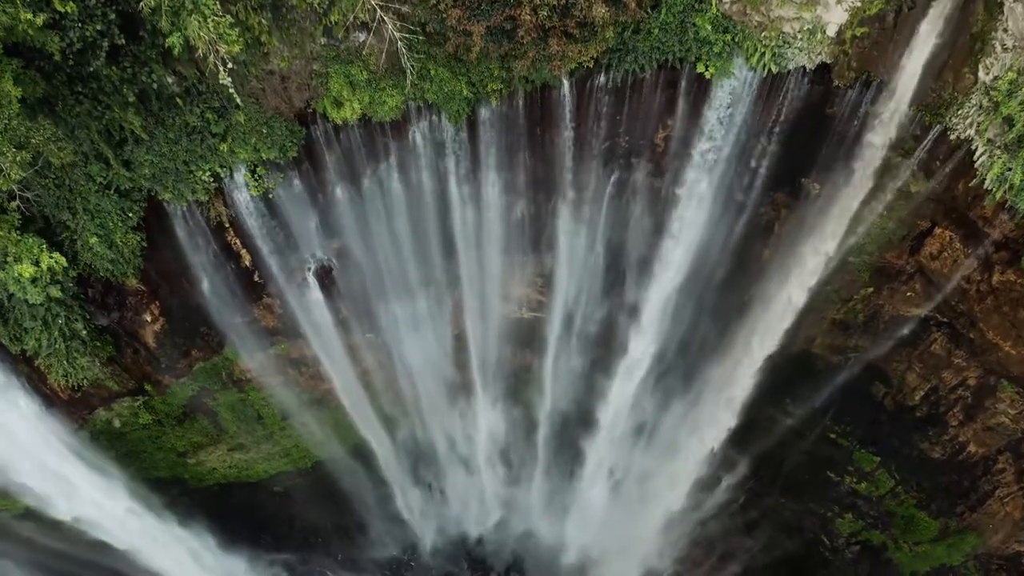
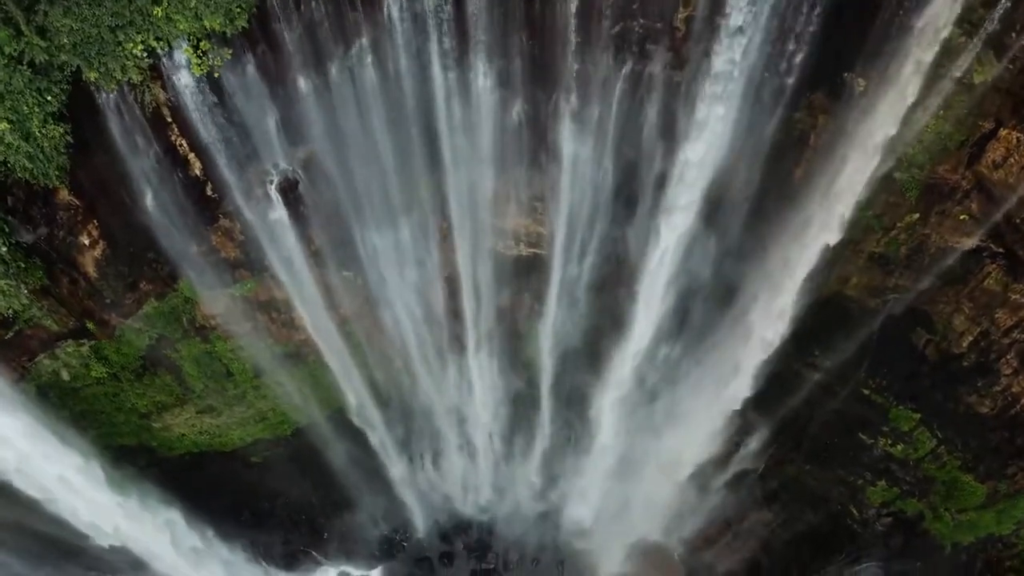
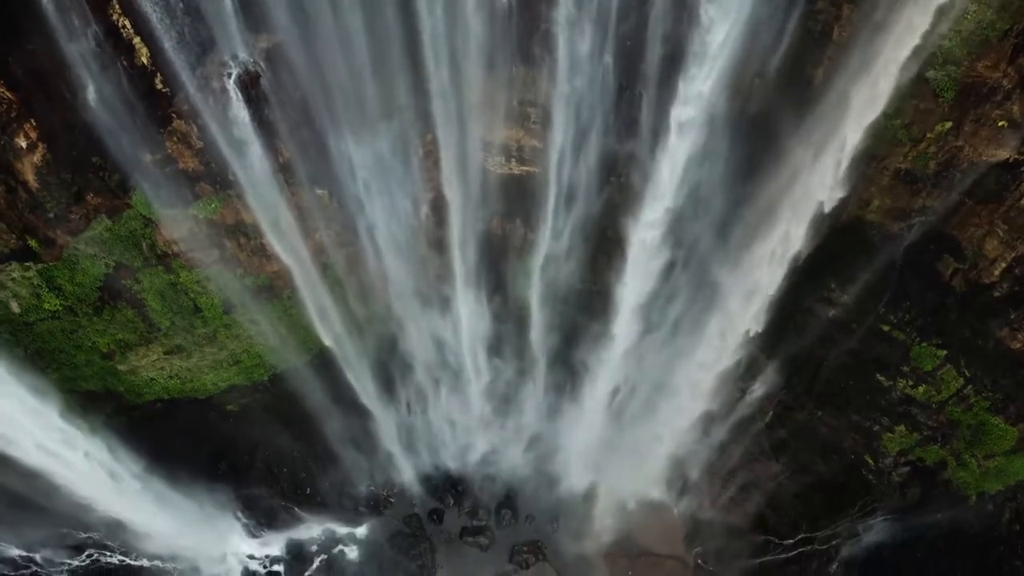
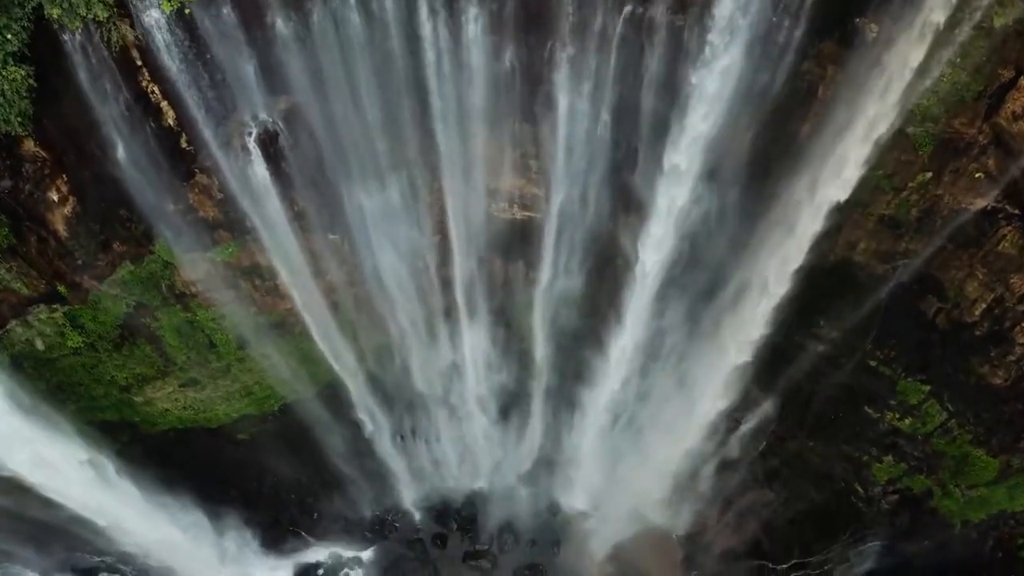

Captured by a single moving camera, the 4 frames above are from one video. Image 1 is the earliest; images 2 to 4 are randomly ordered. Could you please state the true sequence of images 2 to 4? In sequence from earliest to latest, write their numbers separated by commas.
2, 4, 3
